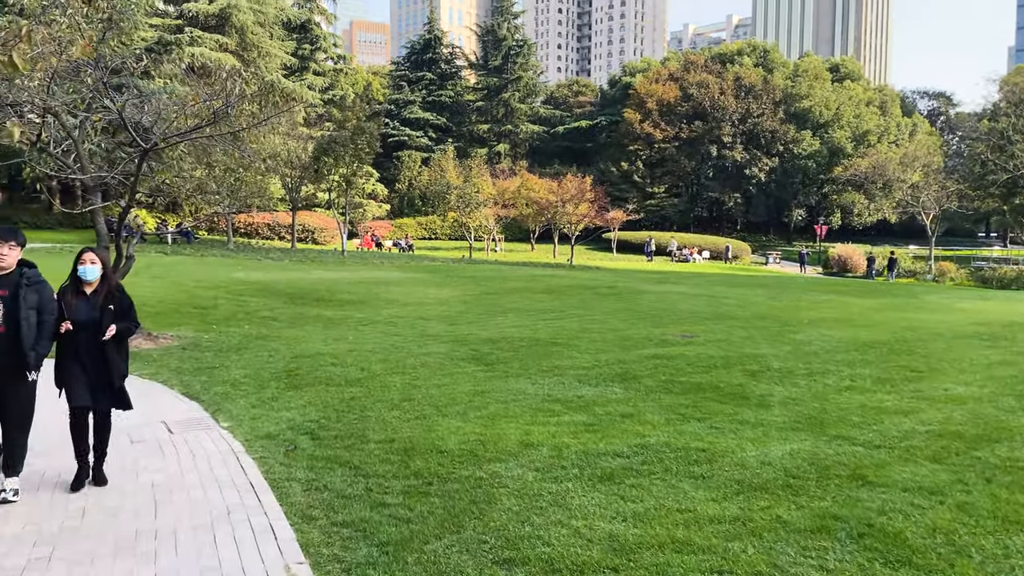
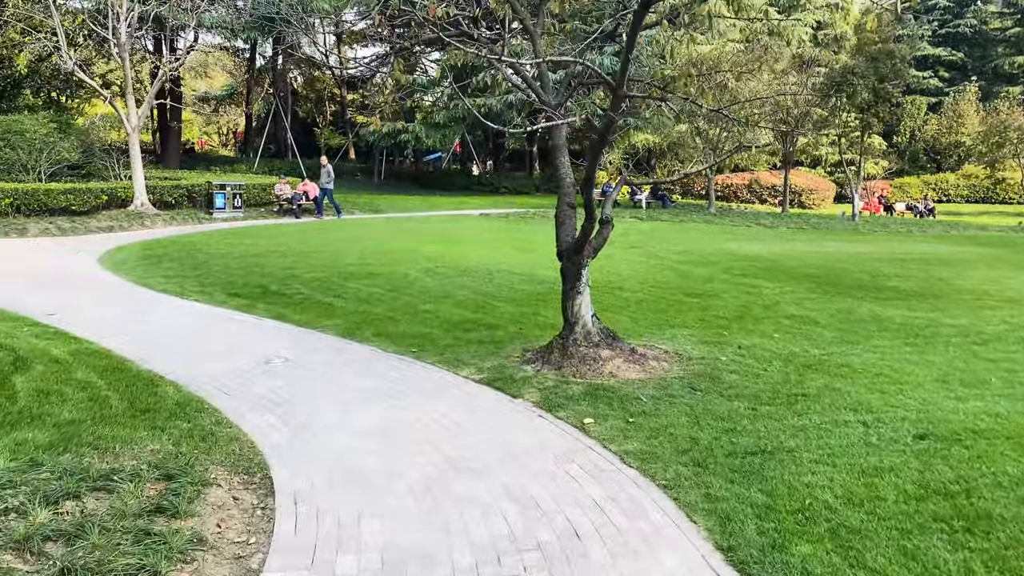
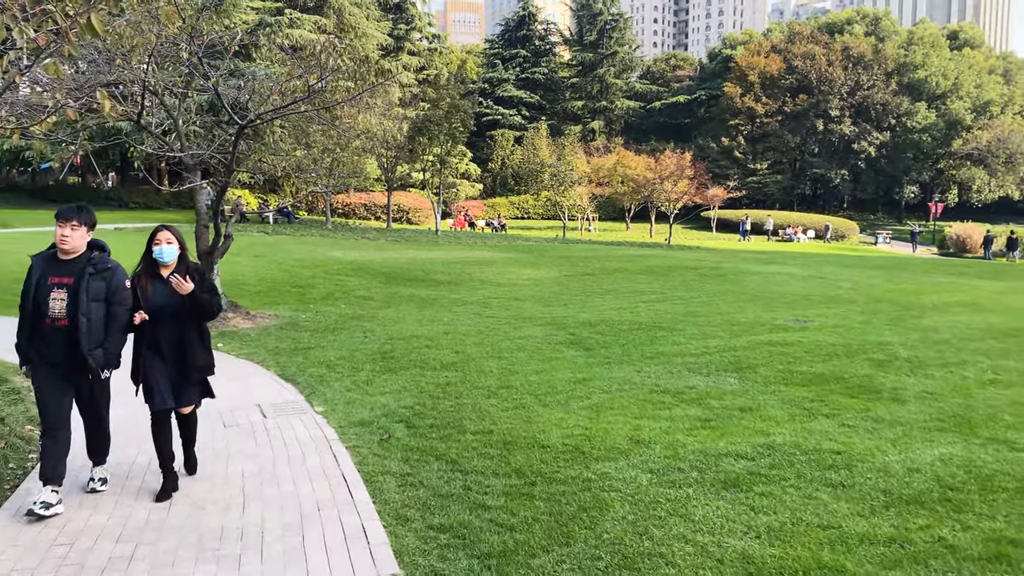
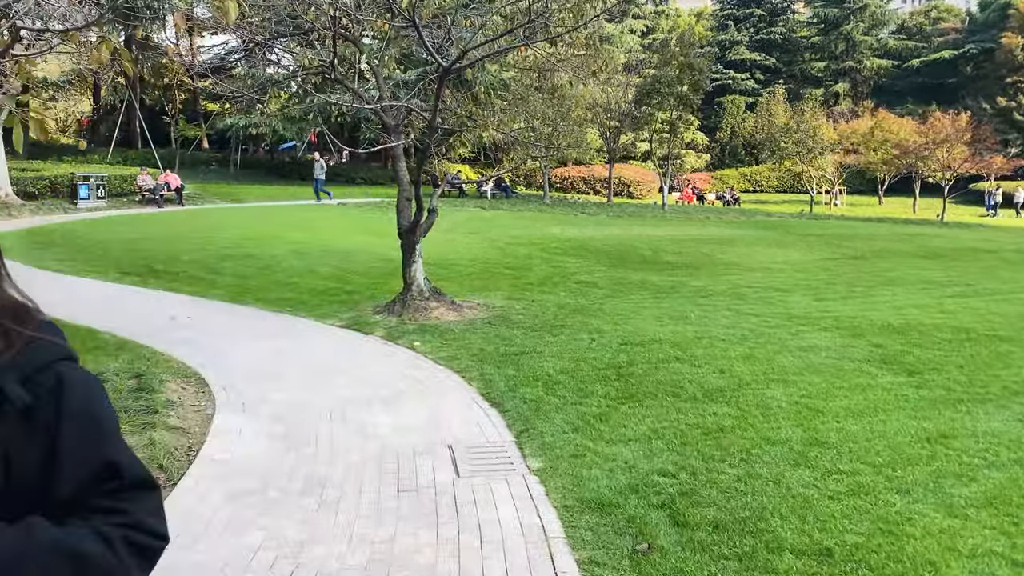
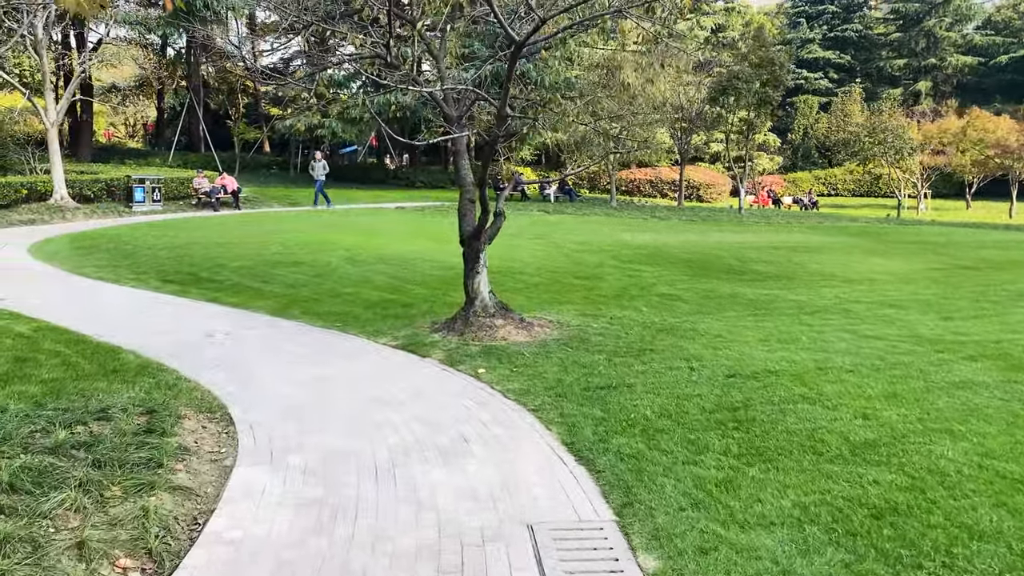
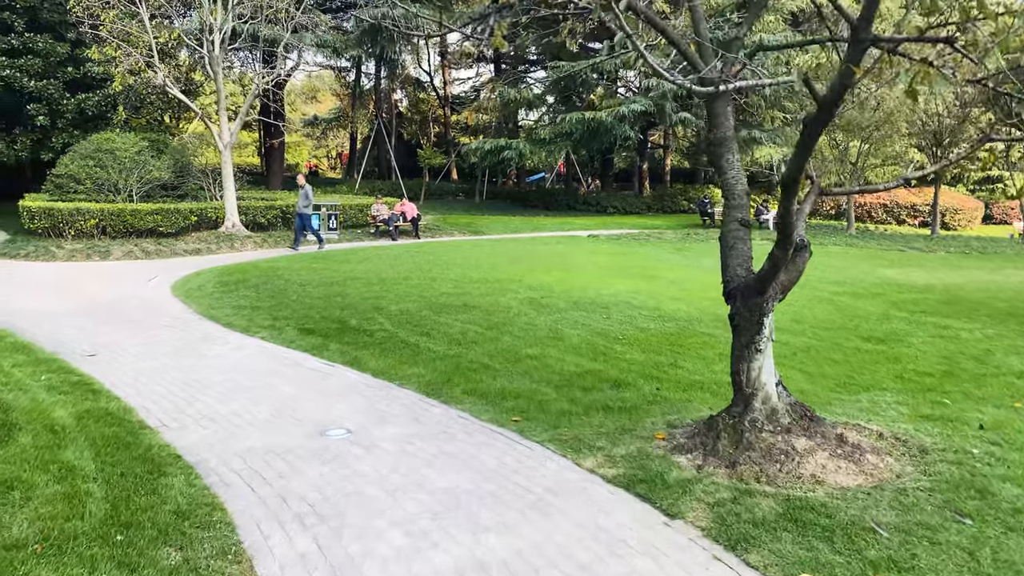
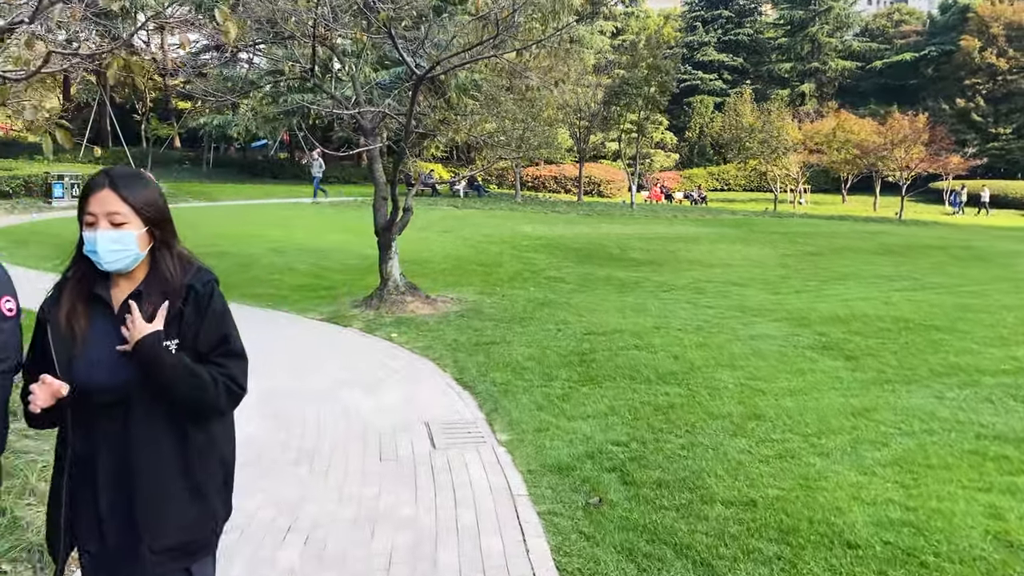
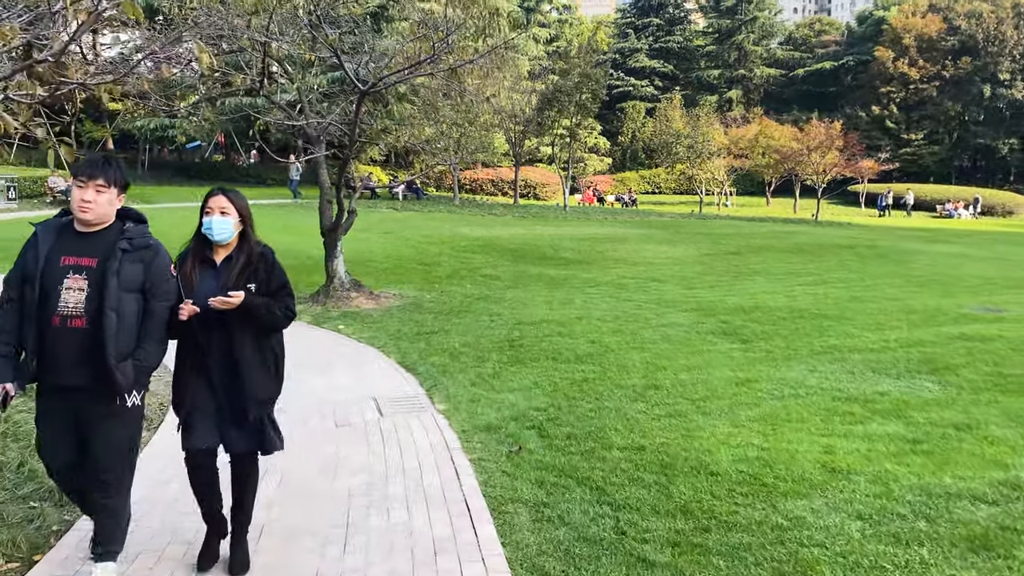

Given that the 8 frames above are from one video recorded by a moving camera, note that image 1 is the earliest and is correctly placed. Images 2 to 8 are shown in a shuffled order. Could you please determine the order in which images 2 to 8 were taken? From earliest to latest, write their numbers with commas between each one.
3, 8, 7, 4, 5, 2, 6
